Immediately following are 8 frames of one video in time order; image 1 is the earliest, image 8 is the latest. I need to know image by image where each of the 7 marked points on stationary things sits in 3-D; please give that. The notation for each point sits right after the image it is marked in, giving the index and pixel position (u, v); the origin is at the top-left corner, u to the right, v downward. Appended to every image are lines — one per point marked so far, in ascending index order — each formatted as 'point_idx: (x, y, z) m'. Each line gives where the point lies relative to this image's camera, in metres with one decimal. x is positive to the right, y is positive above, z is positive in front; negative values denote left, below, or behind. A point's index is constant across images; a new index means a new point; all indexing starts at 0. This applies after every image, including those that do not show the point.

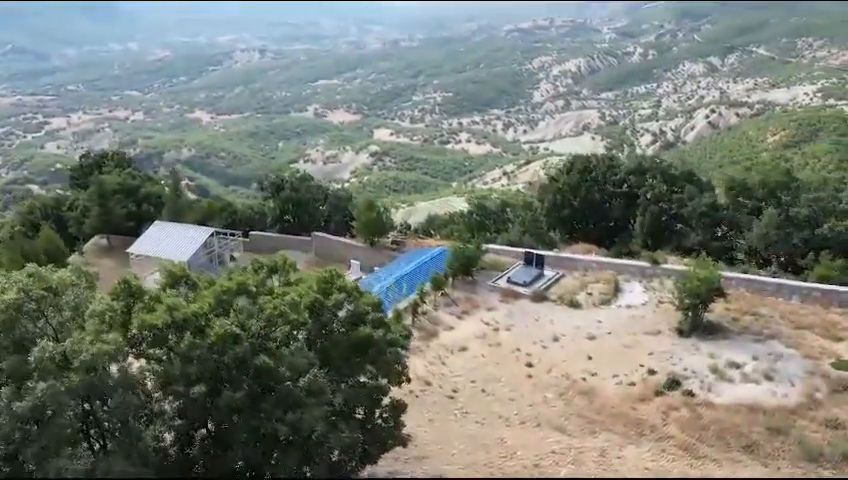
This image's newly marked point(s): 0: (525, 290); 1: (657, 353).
0: (+1.7, -0.8, +20.0) m
1: (+3.2, -1.6, +17.7) m
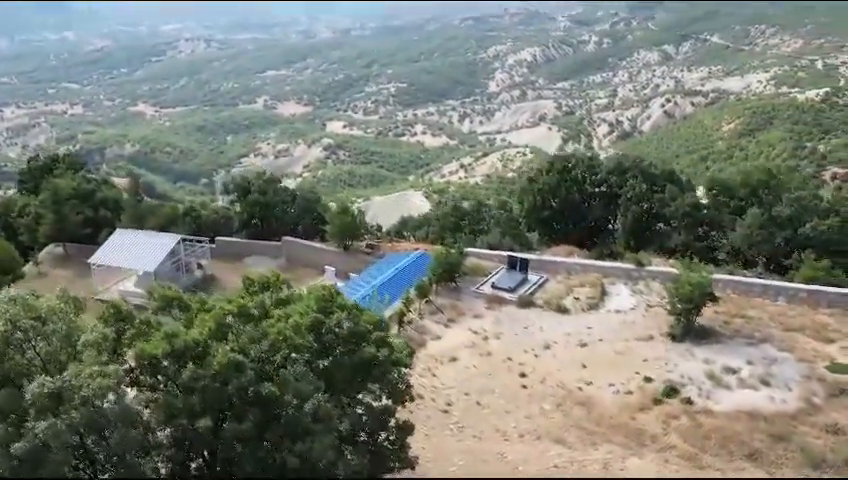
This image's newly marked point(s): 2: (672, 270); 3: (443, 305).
0: (+1.4, -0.9, +19.7) m
1: (+3.1, -1.6, +17.5) m
2: (+4.0, -0.5, +19.4) m
3: (+0.4, -1.0, +19.6) m
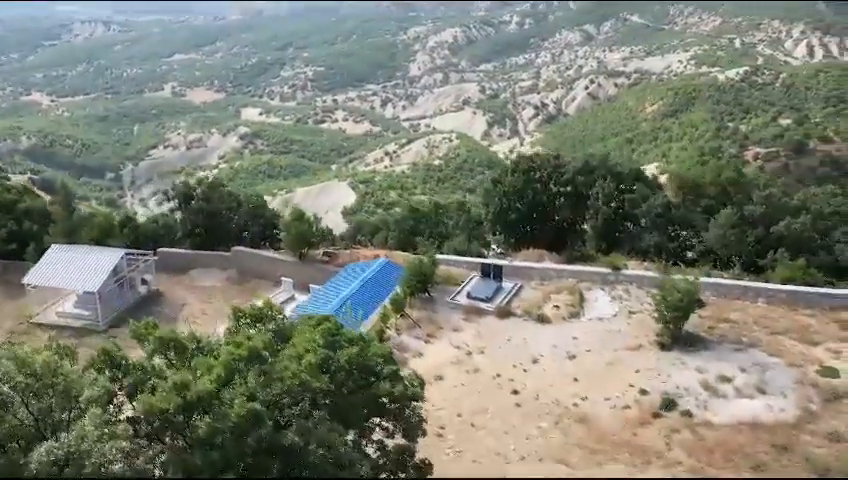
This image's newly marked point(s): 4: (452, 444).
0: (+1.0, -1.0, +19.1) m
1: (+3.0, -1.8, +17.2) m
2: (+3.6, -0.6, +19.1) m
3: (0.0, -1.2, +18.9) m
4: (+0.3, -2.4, +15.4) m
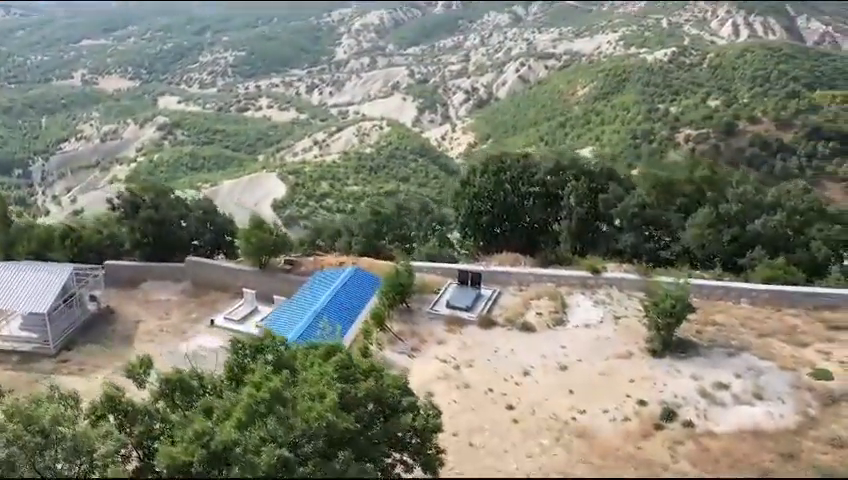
0: (+0.7, -1.1, +18.6) m
1: (+2.9, -1.9, +16.9) m
2: (+3.2, -0.6, +18.8) m
3: (-0.3, -1.3, +18.3) m
4: (+0.4, -2.7, +14.9) m
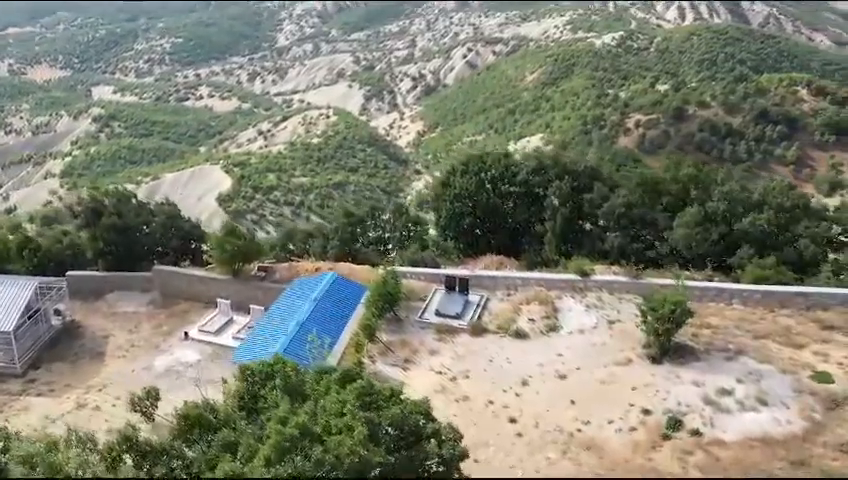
0: (+0.5, -1.2, +18.1) m
1: (+2.8, -1.9, +16.6) m
2: (+3.0, -0.6, +18.6) m
3: (-0.5, -1.4, +17.7) m
4: (+0.6, -2.8, +14.4) m
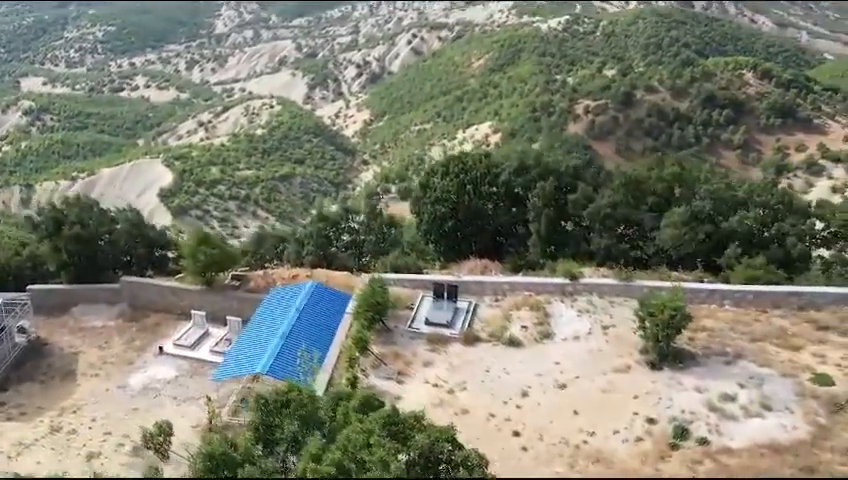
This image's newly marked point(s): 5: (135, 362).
0: (+0.4, -1.3, +17.6) m
1: (+2.8, -2.0, +16.4) m
2: (+2.8, -0.6, +18.3) m
3: (-0.6, -1.6, +17.2) m
4: (+0.8, -3.0, +14.0) m
5: (-4.2, -1.8, +18.3) m
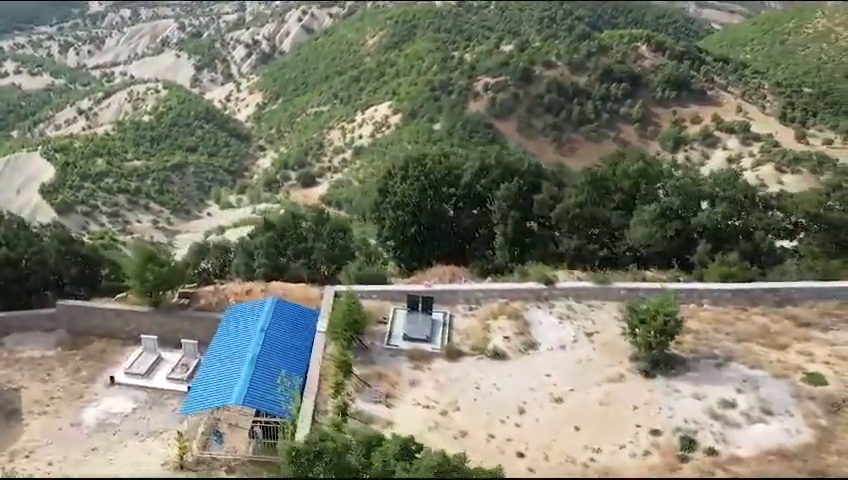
0: (+0.1, -1.4, +16.8) m
1: (+2.8, -2.1, +16.0) m
2: (+2.4, -0.6, +17.8) m
3: (-0.7, -1.8, +16.3) m
4: (+1.1, -3.3, +13.4) m
5: (-4.5, -2.1, +16.7) m
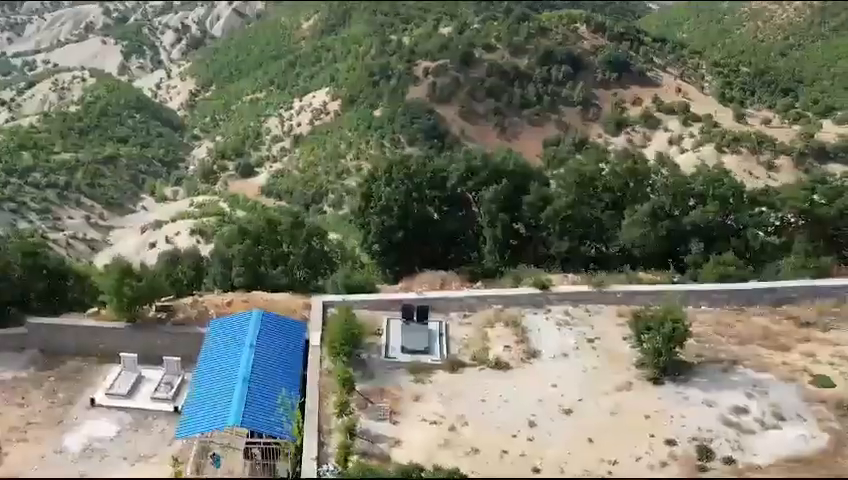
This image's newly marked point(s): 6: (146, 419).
0: (+0.1, -1.5, +16.2) m
1: (+2.8, -2.2, +15.7) m
2: (+2.2, -0.6, +17.4) m
3: (-0.7, -1.9, +15.5) m
4: (+1.5, -3.5, +13.0) m
5: (-4.4, -2.3, +15.6) m
6: (-3.4, -2.3, +15.7) m
